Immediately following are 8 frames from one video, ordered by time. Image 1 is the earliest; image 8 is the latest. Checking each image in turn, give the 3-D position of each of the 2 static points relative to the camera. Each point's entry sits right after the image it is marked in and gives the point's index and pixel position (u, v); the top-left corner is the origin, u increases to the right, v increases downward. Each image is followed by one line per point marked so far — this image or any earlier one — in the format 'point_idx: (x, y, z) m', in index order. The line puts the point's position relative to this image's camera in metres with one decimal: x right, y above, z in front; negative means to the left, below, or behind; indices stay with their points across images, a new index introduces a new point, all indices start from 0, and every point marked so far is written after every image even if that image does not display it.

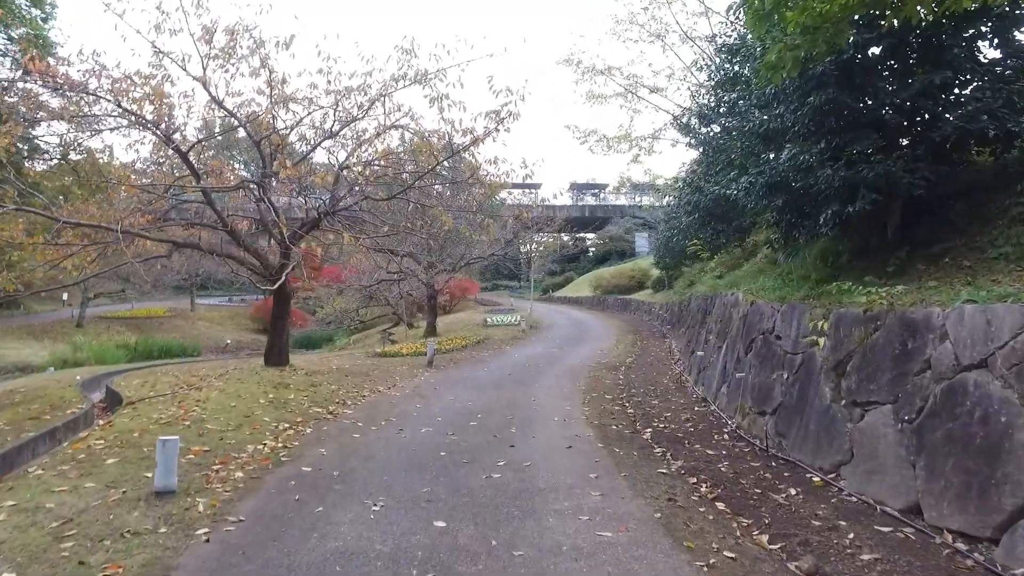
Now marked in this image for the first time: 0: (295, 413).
0: (-2.7, -1.6, +8.5) m
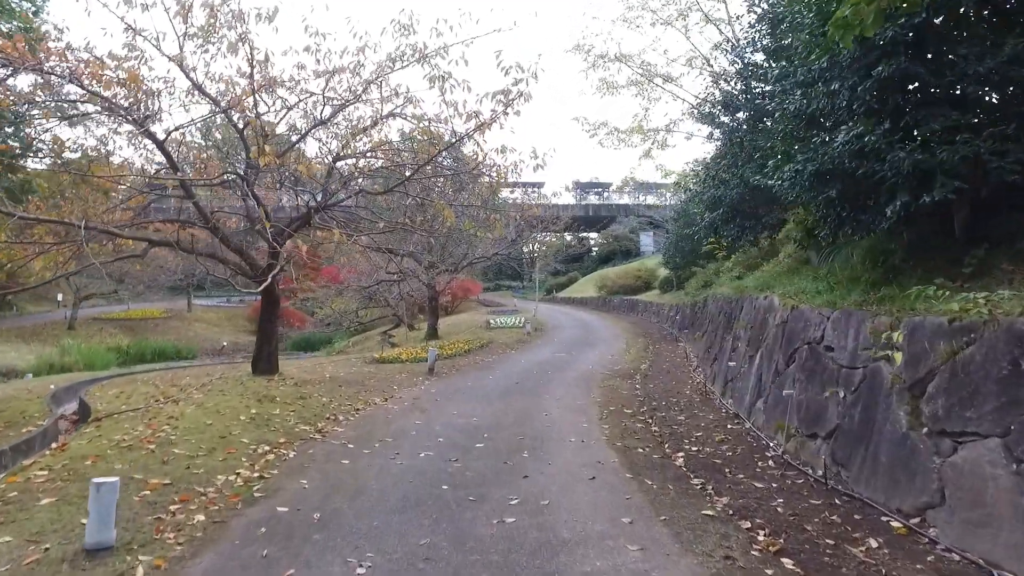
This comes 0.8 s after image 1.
0: (-2.6, -1.6, +7.6) m
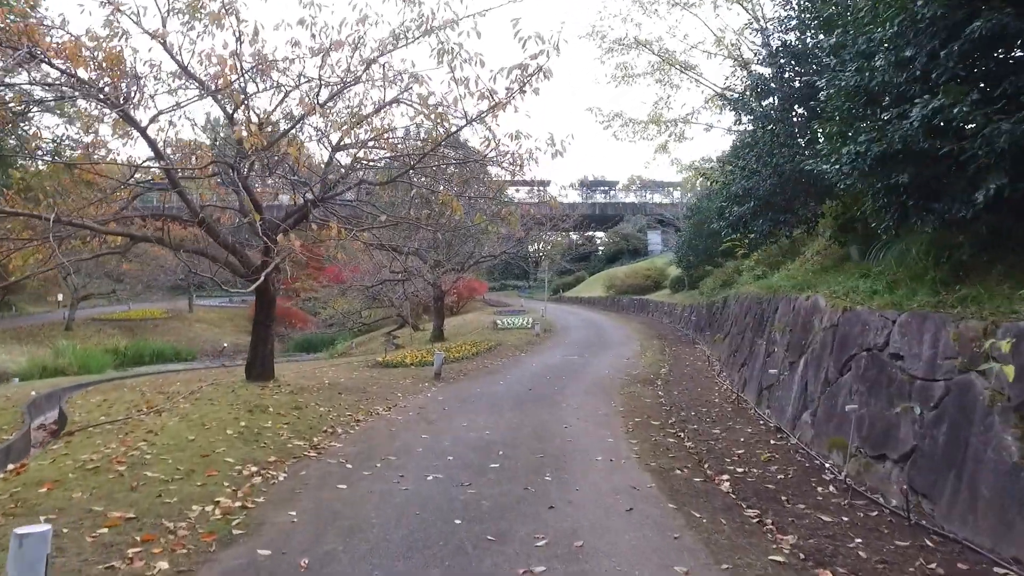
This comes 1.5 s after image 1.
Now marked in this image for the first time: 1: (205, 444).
0: (-2.4, -1.6, +6.8) m
1: (-3.0, -1.5, +6.7) m
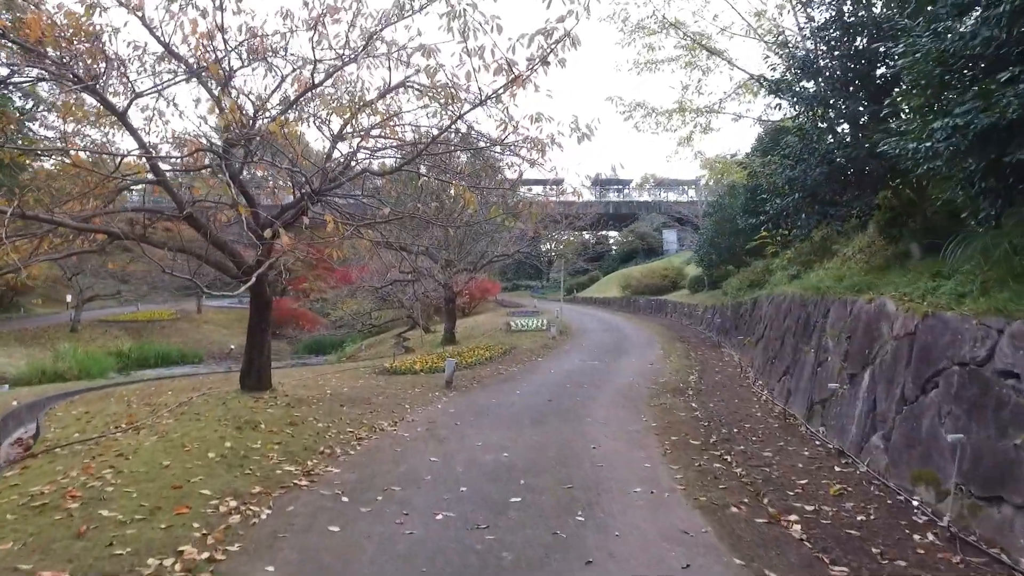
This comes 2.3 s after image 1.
0: (-2.2, -1.6, +5.9) m
1: (-2.8, -1.6, +5.8) m
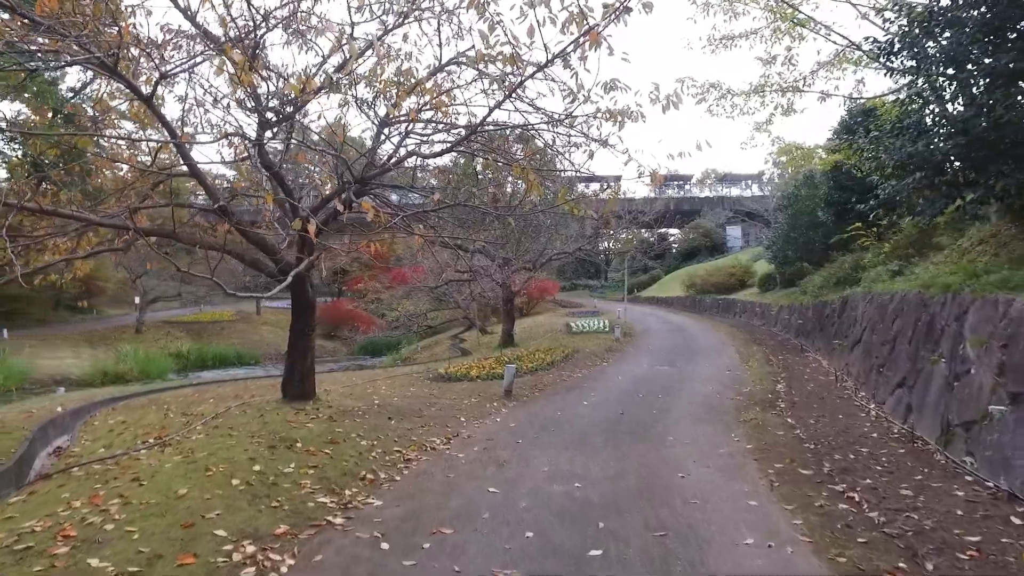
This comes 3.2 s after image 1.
0: (-1.7, -1.6, +5.0) m
1: (-2.3, -1.6, +4.9) m
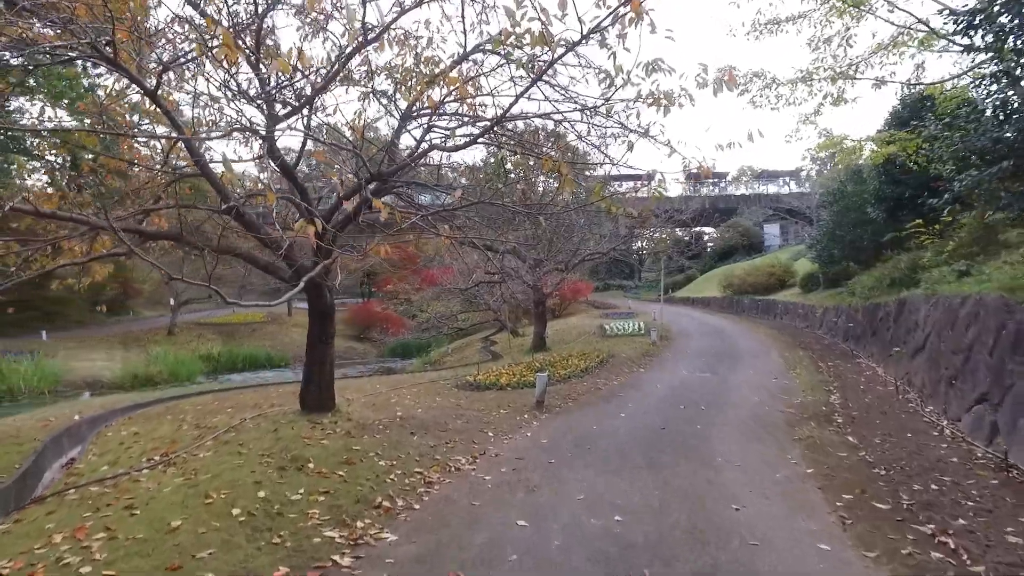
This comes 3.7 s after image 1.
0: (-1.5, -1.7, +4.4) m
1: (-2.1, -1.6, +4.4) m
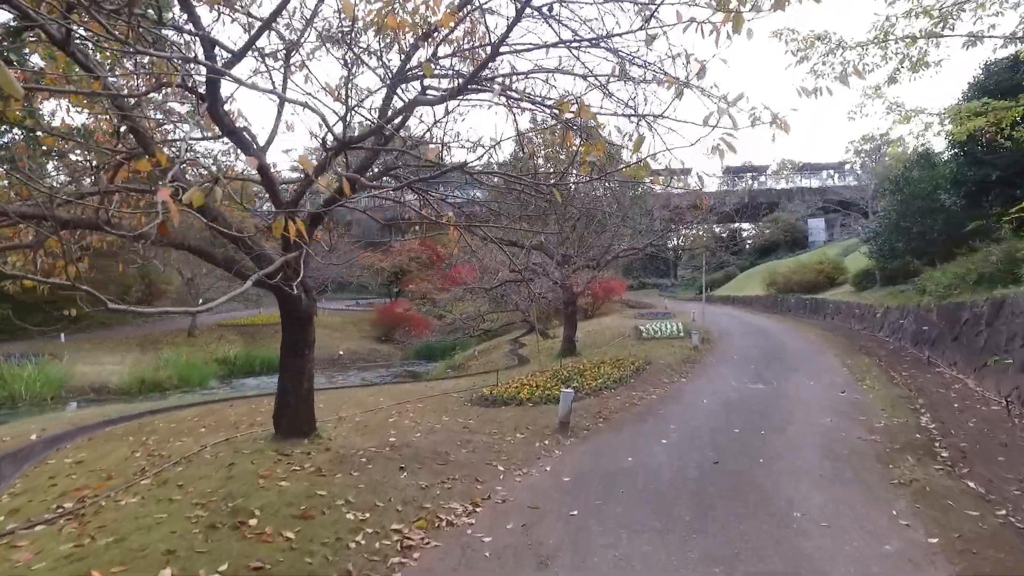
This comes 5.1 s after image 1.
0: (-1.5, -1.7, +2.9) m
1: (-2.1, -1.6, +2.9) m
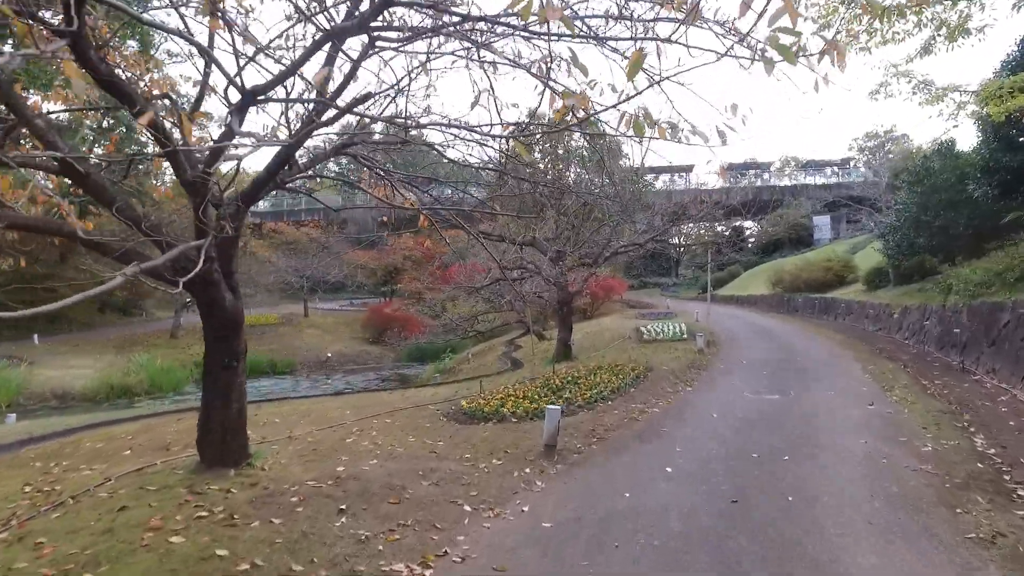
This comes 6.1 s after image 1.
0: (-1.8, -1.7, +1.6) m
1: (-2.4, -1.6, +1.6) m
